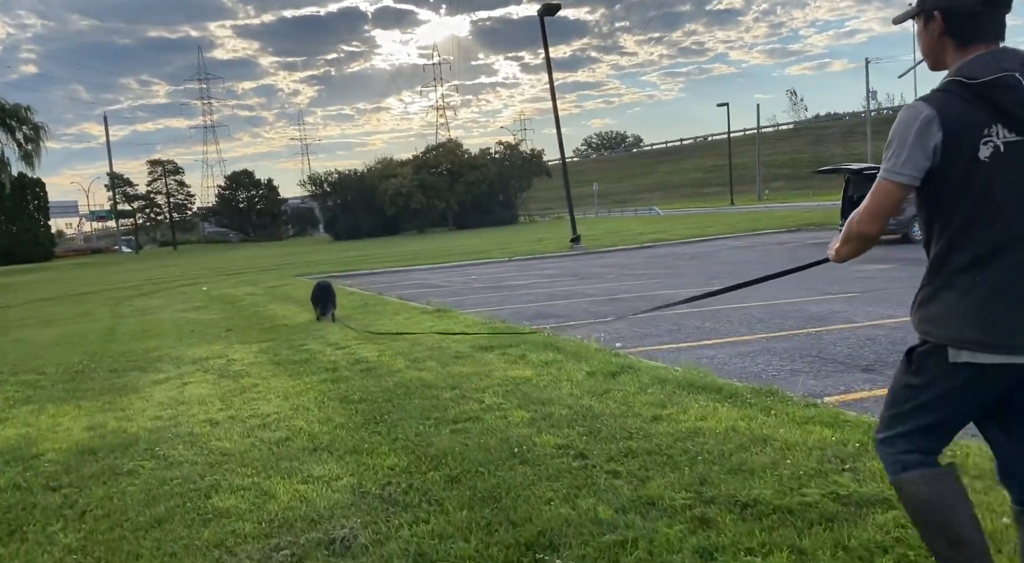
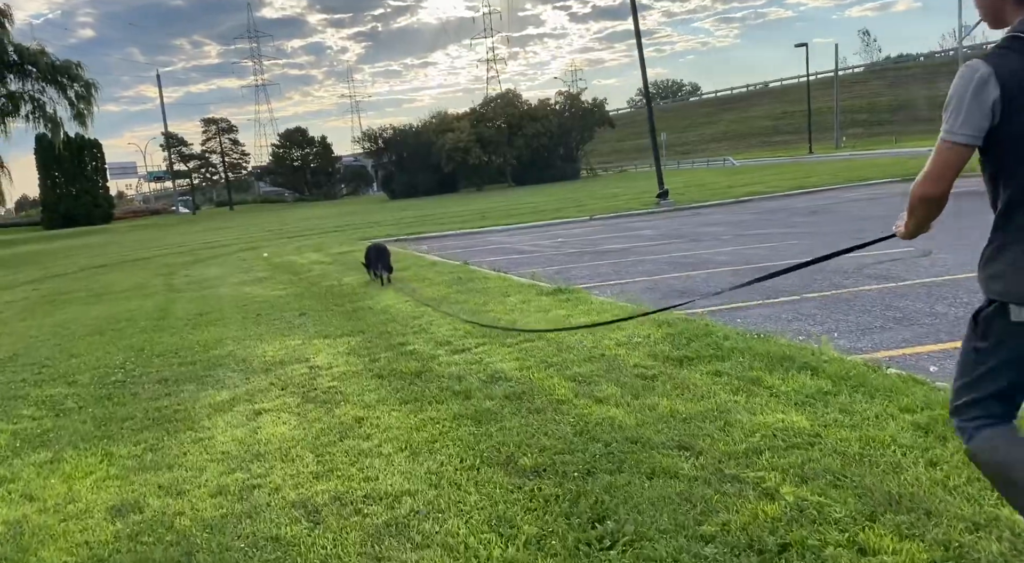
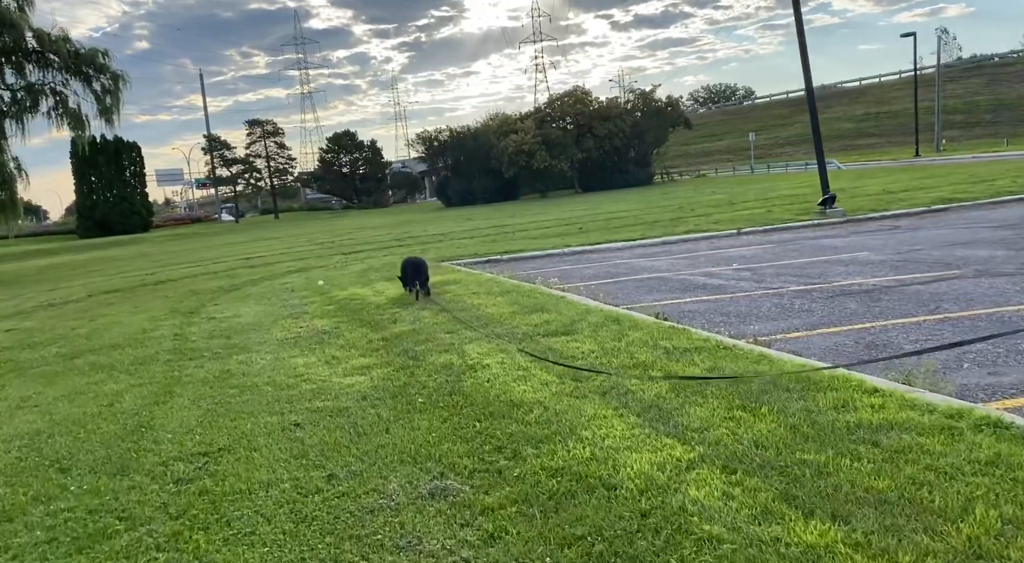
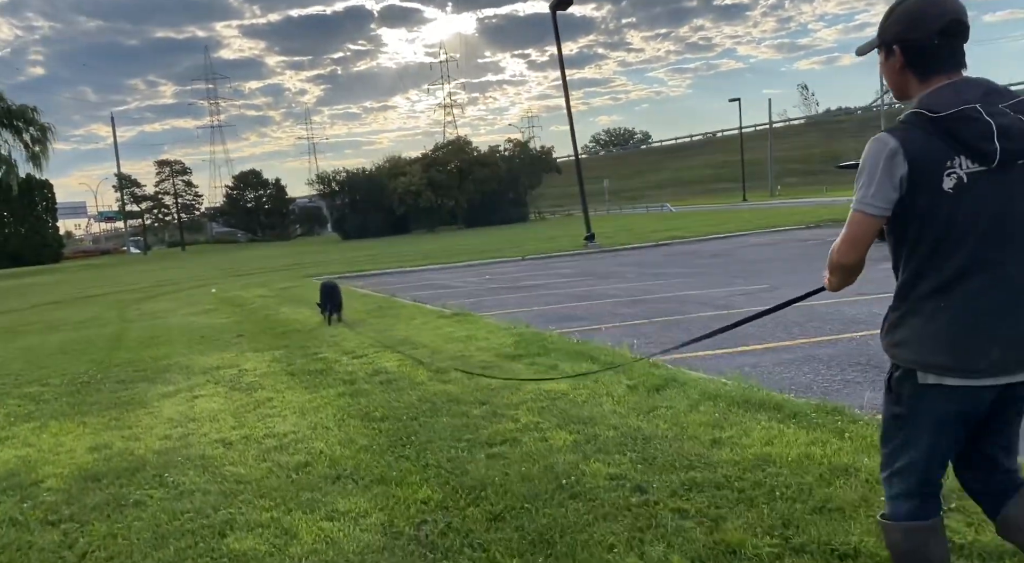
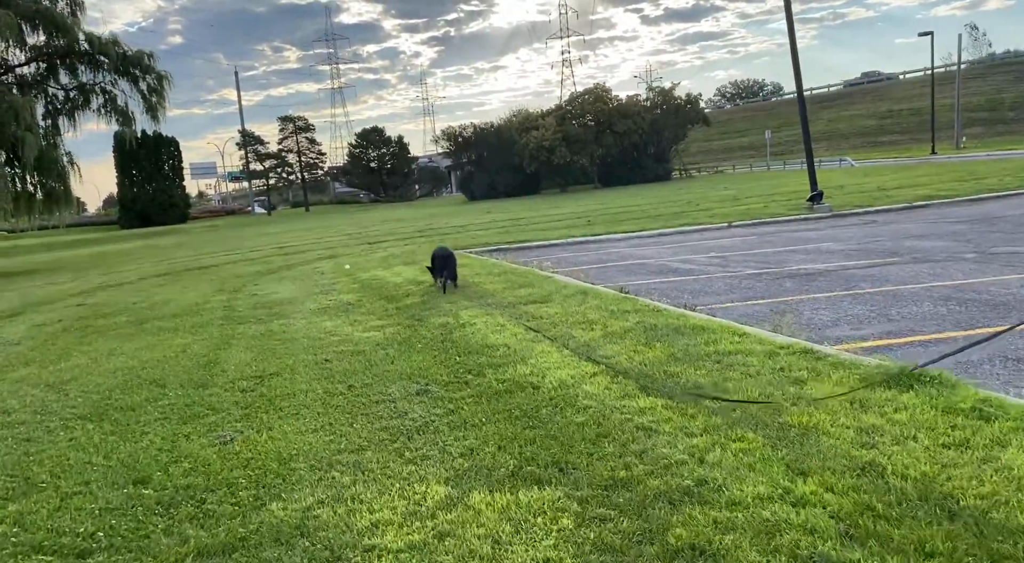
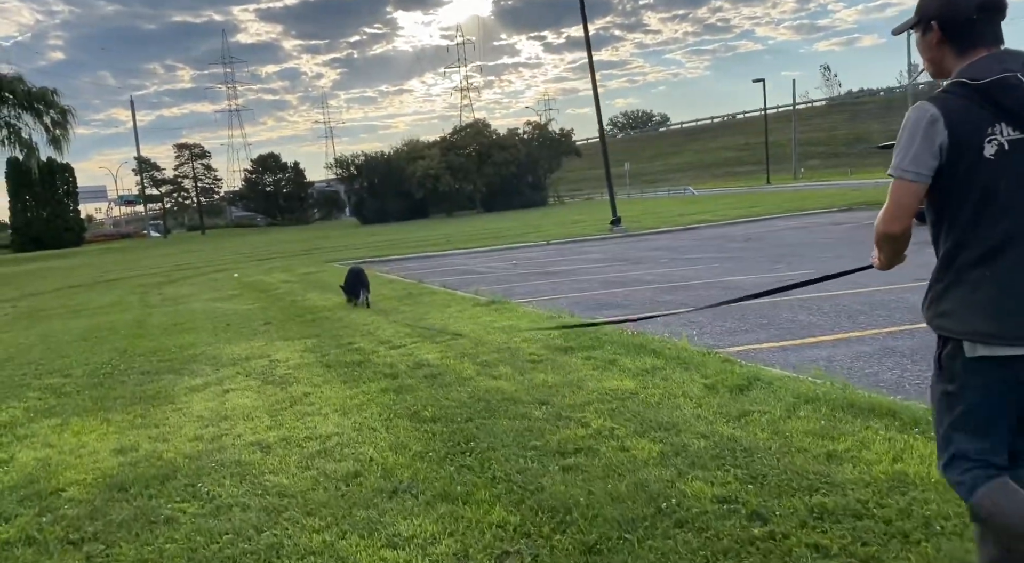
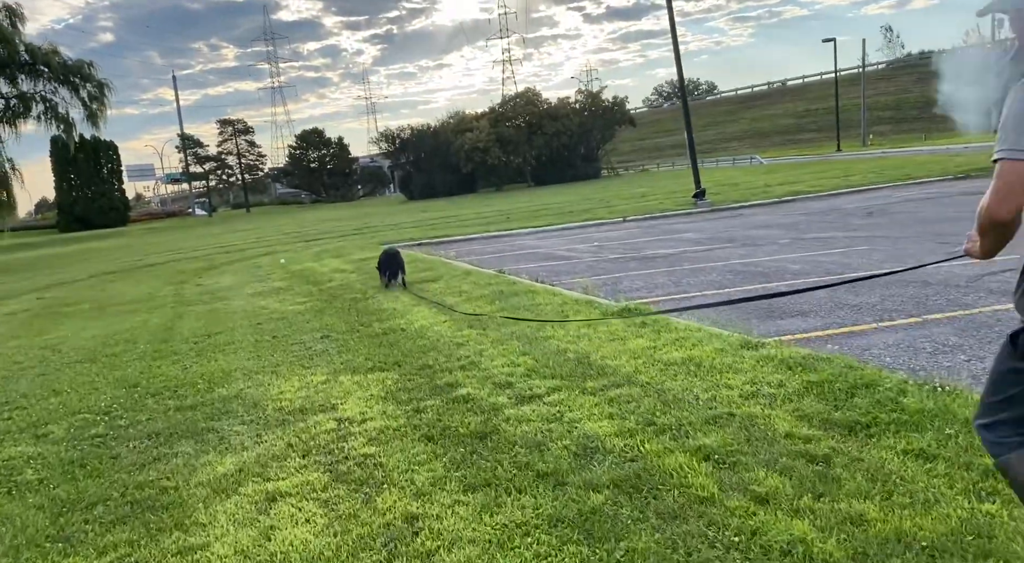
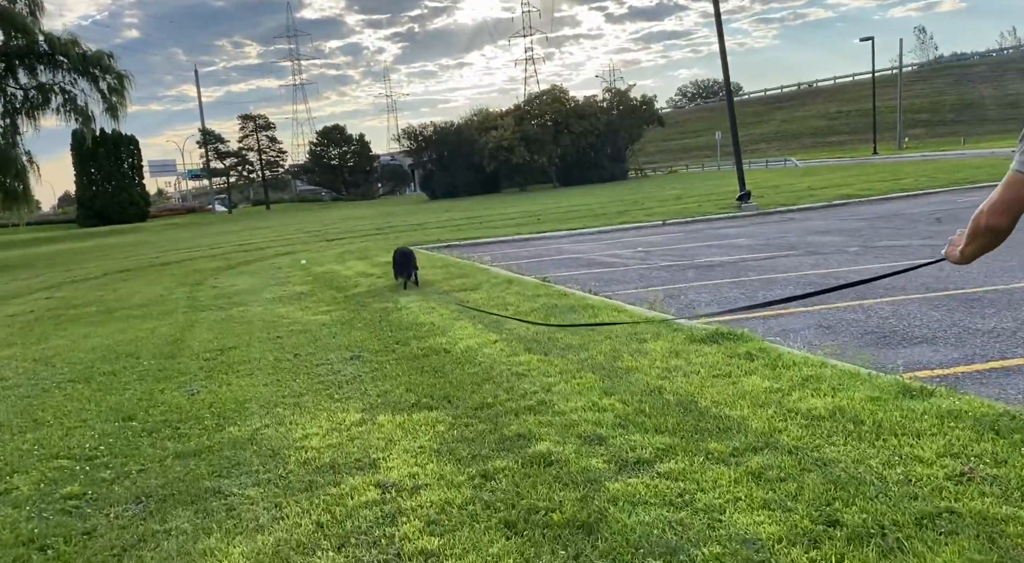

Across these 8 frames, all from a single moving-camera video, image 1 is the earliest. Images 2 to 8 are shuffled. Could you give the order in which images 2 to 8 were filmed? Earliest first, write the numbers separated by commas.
4, 6, 2, 7, 8, 5, 3
